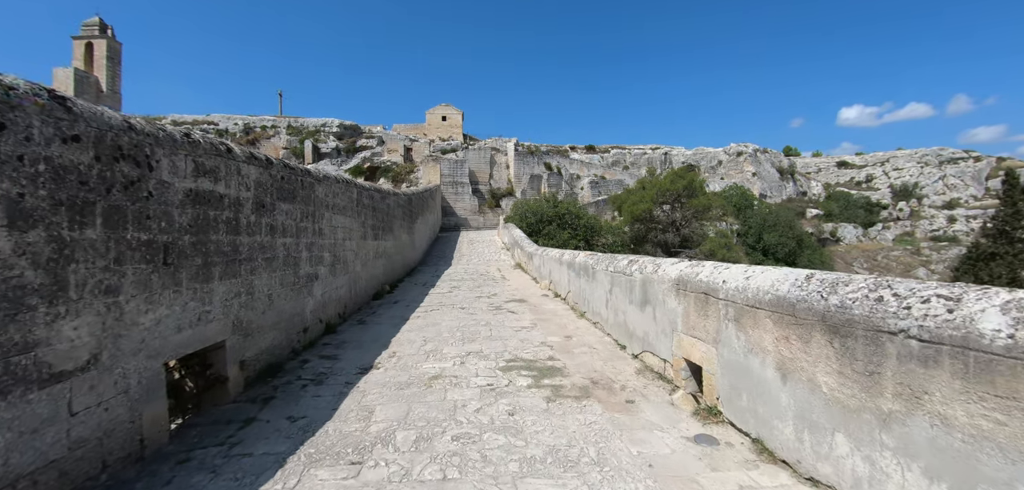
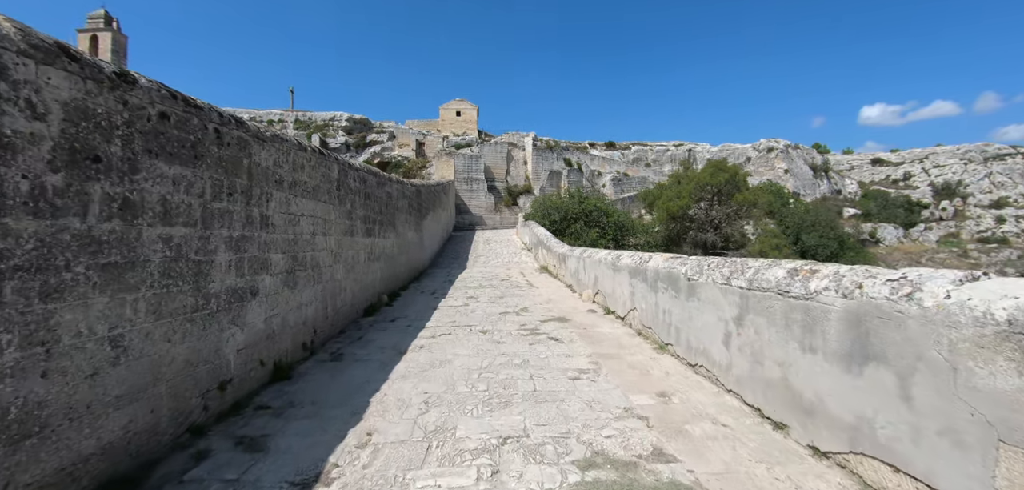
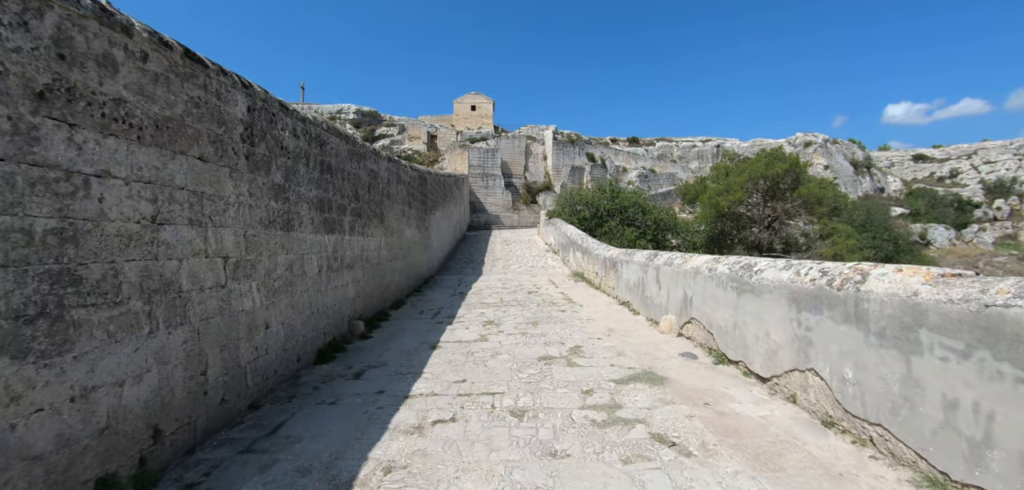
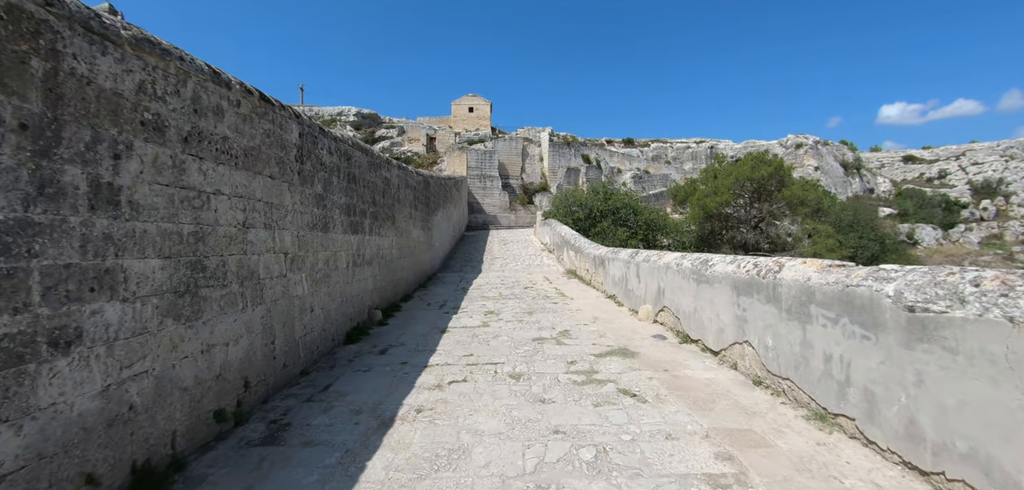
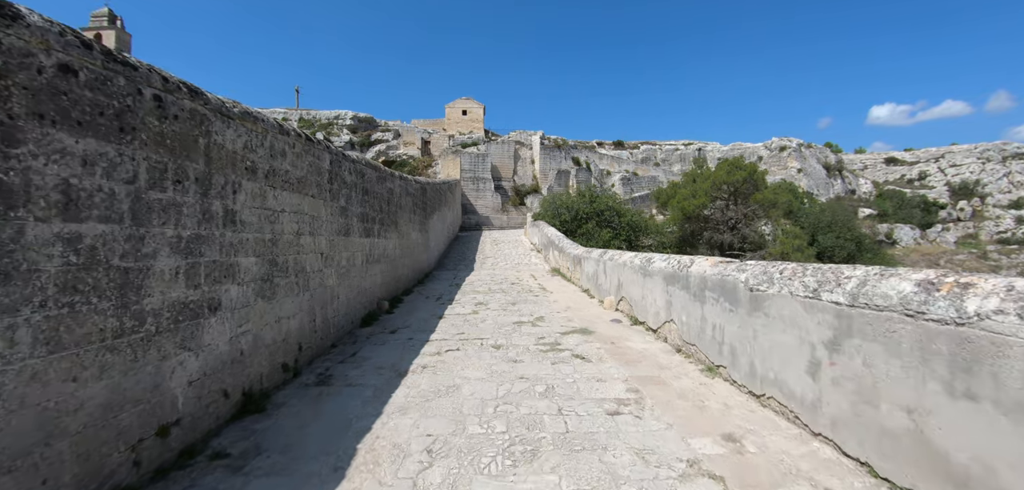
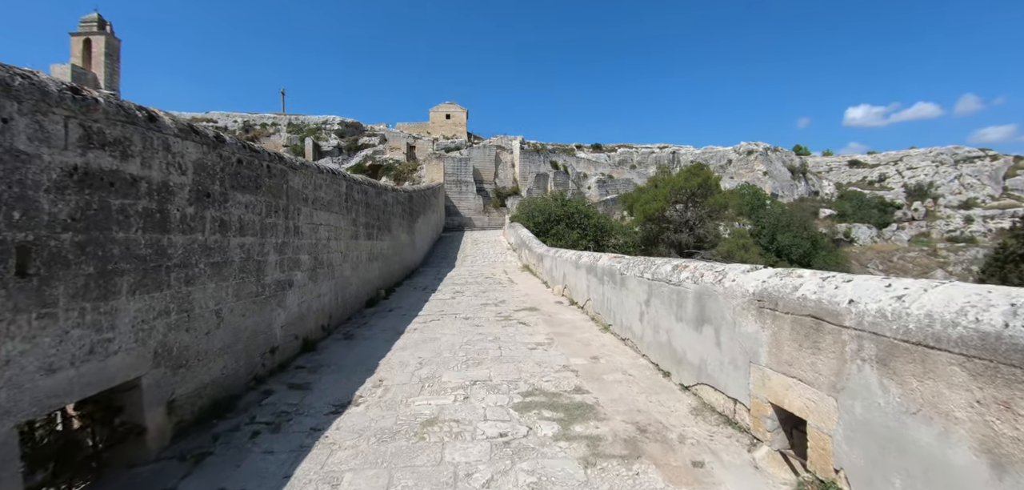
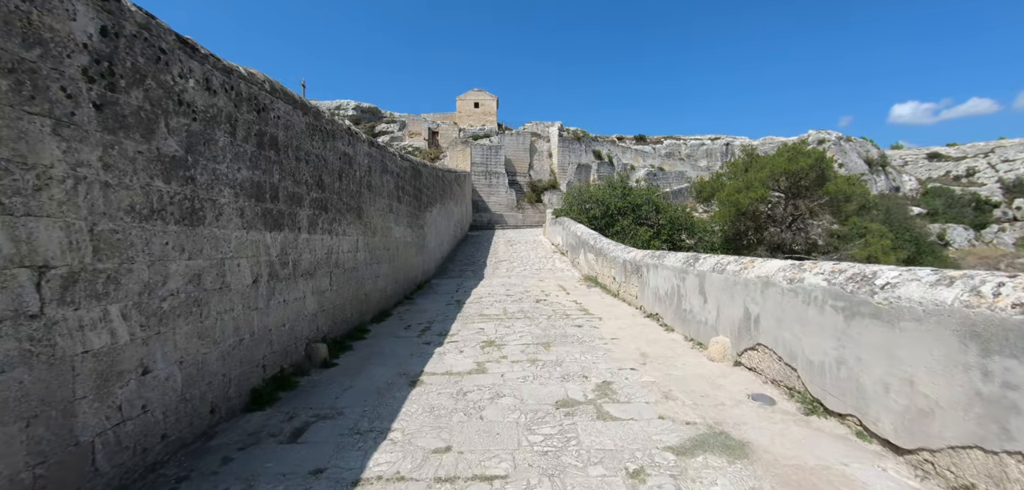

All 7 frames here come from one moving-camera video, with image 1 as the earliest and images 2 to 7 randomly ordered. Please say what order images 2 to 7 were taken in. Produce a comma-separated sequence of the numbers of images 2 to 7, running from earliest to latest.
6, 2, 5, 4, 3, 7
